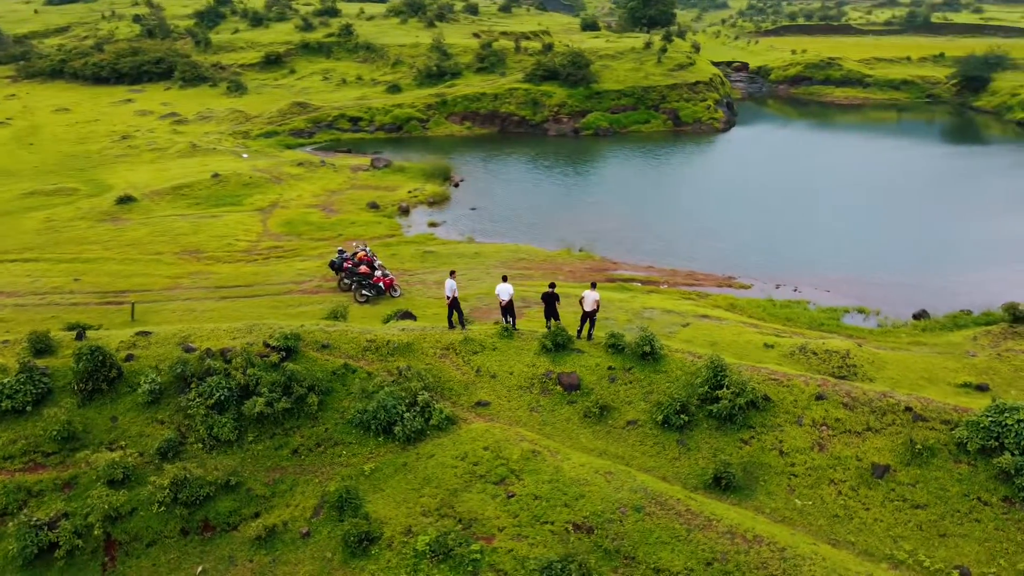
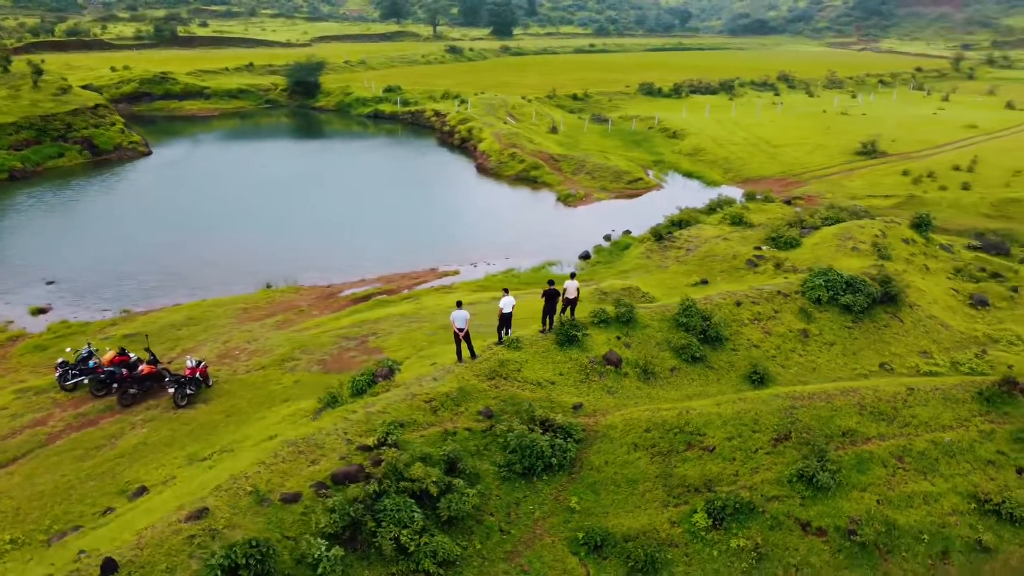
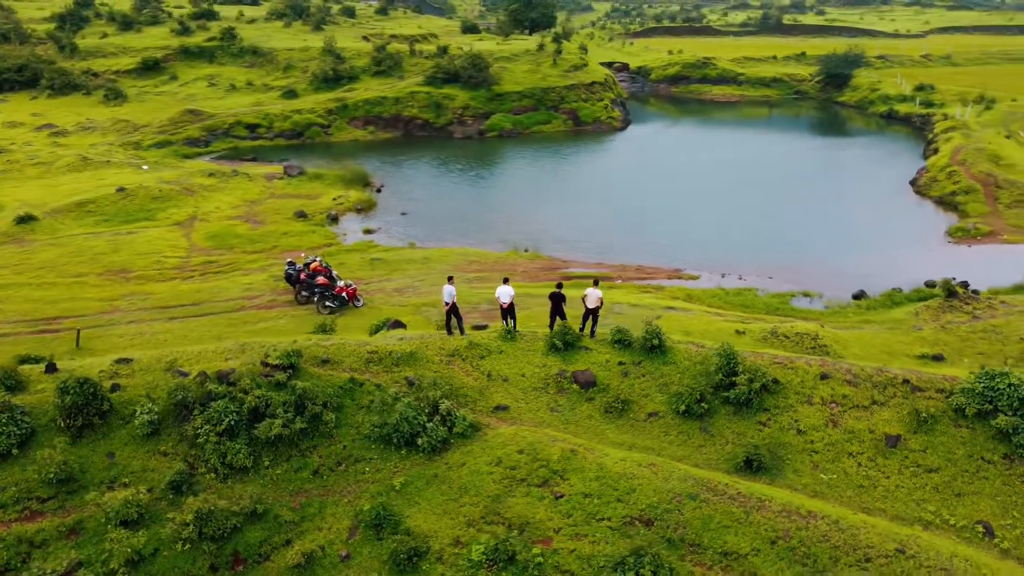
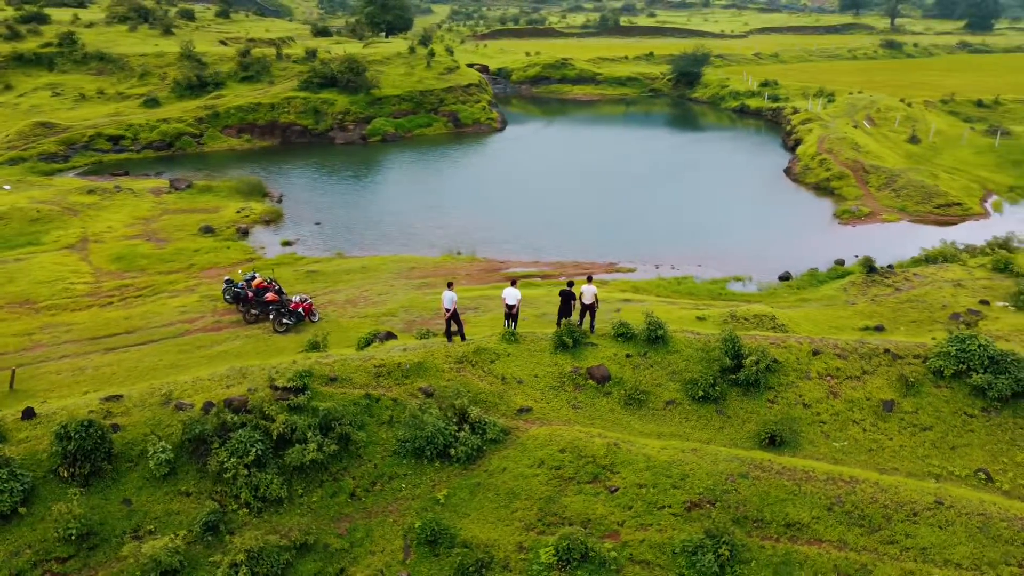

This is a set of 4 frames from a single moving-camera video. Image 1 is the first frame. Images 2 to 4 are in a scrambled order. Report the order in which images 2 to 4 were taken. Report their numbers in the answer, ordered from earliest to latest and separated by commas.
3, 4, 2
